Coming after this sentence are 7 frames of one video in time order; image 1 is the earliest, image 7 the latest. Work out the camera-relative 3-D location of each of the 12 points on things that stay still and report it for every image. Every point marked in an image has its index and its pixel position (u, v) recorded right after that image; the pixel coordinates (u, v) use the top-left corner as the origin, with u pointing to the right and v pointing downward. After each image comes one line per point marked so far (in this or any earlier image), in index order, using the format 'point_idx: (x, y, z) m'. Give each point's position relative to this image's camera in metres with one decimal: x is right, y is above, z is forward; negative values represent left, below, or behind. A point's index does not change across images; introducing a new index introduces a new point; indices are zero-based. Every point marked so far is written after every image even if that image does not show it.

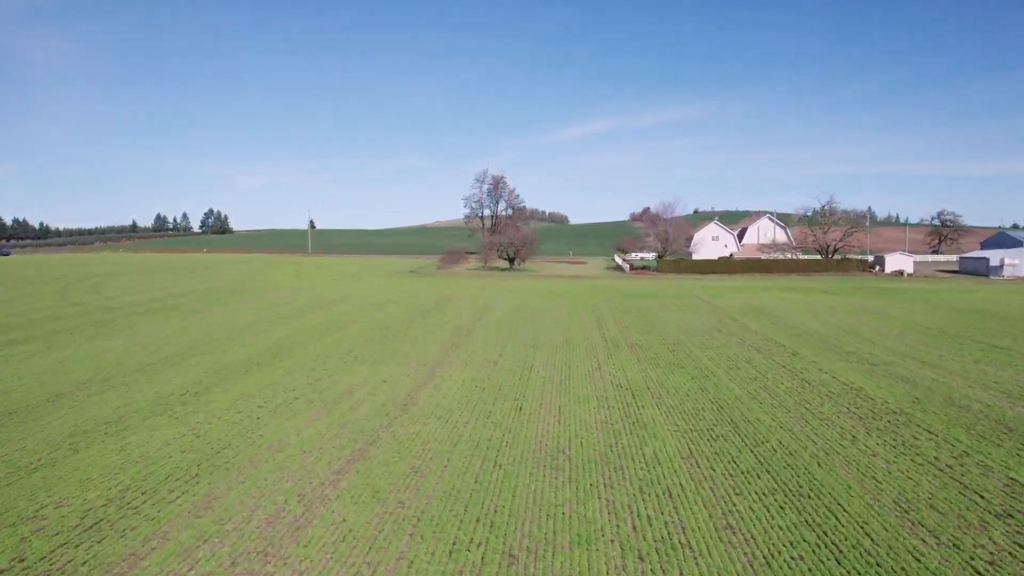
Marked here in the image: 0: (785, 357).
0: (+7.3, -1.9, +15.8) m
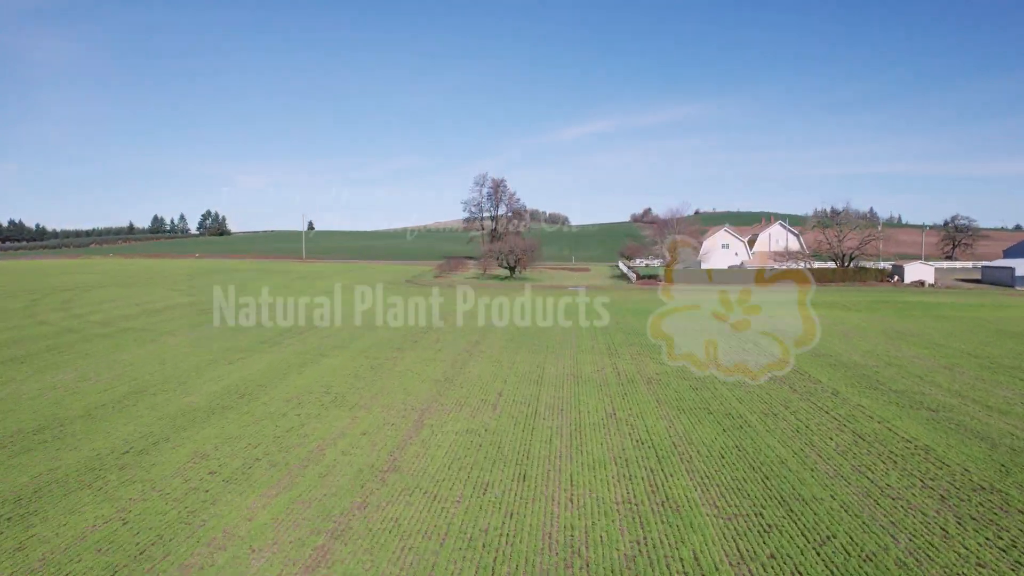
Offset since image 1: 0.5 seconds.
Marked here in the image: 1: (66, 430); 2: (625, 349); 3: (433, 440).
0: (+7.4, -2.6, +13.8) m
1: (-9.1, -2.9, +11.9) m
2: (+3.8, -2.1, +19.6) m
3: (-1.5, -3.0, +11.4) m
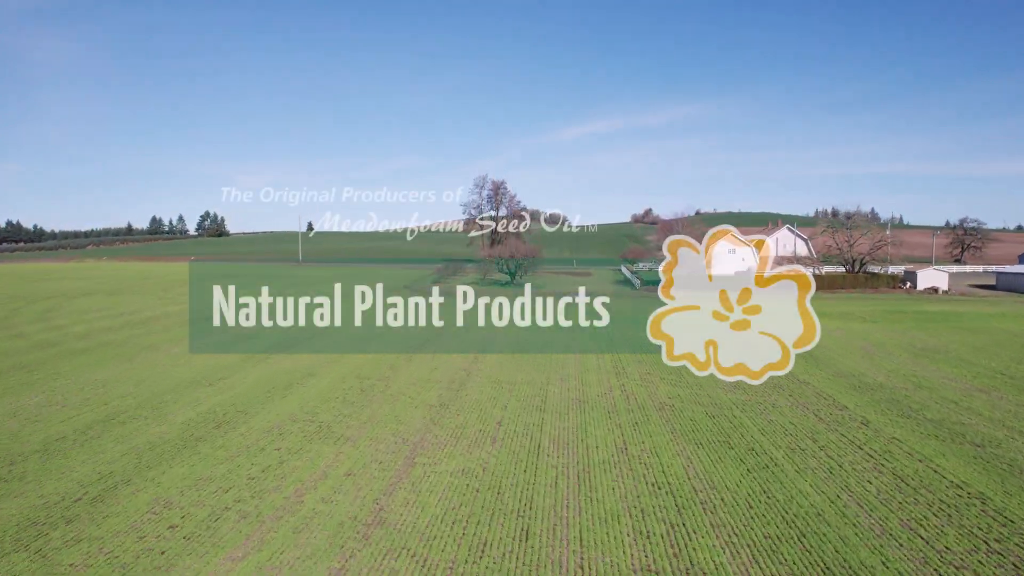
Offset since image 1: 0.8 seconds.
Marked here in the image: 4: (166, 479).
0: (+7.4, -3.1, +12.6) m
1: (-9.0, -3.3, +10.7) m
2: (+3.8, -2.5, +18.4) m
3: (-1.5, -3.4, +10.2) m
4: (-6.2, -3.4, +10.5) m
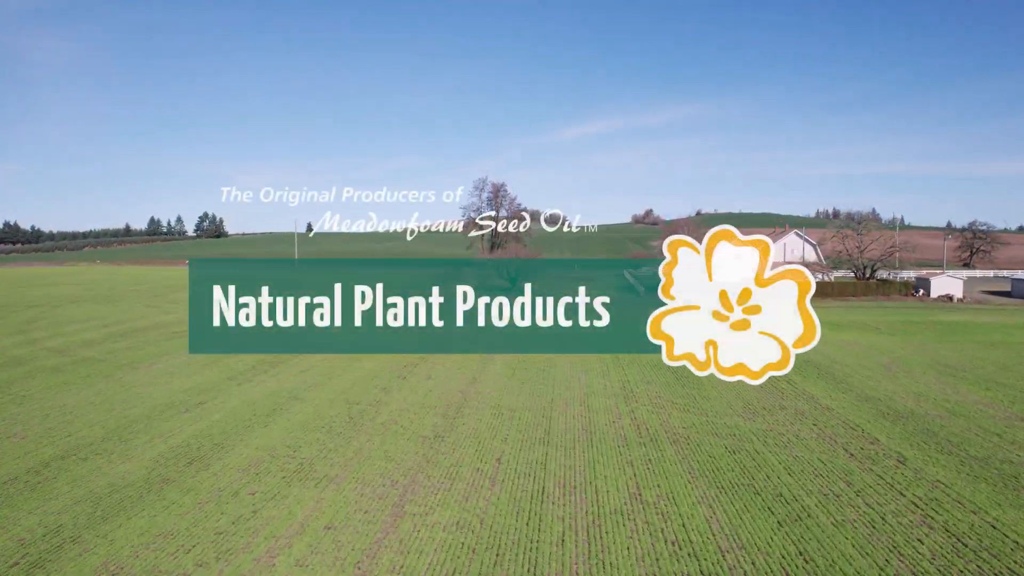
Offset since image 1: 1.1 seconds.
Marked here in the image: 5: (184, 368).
0: (+7.4, -3.5, +11.4) m
1: (-9.0, -3.8, +9.5) m
2: (+3.8, -3.0, +17.2) m
3: (-1.5, -3.9, +8.9) m
4: (-6.2, -3.9, +9.2) m
5: (-11.1, -2.7, +19.9) m
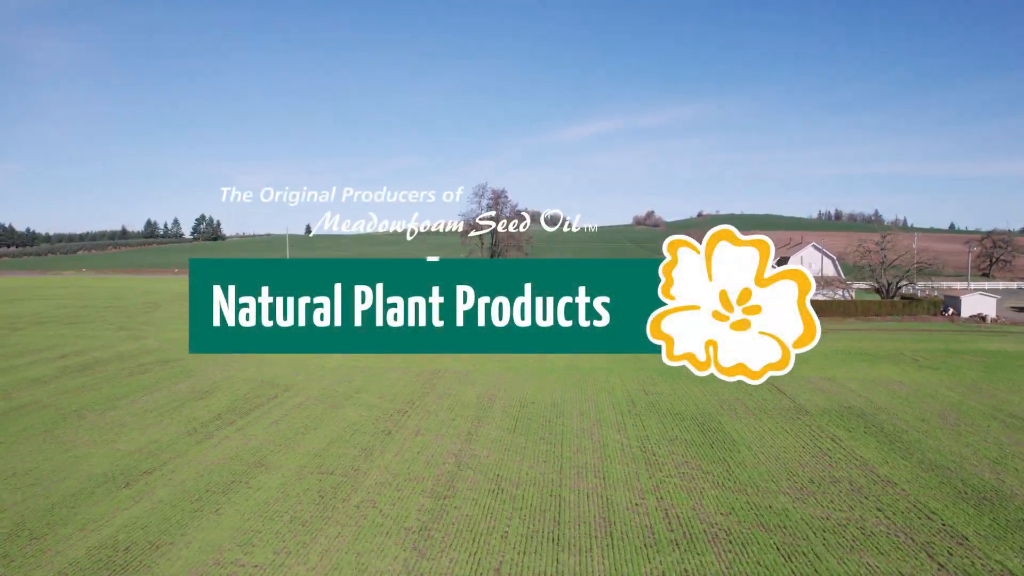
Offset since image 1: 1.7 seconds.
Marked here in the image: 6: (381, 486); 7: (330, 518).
0: (+7.5, -4.7, +8.9) m
1: (-9.0, -4.9, +7.0) m
2: (+3.9, -4.1, +14.8) m
3: (-1.4, -5.0, +6.5) m
4: (-6.1, -5.0, +6.8) m
5: (-11.1, -3.8, +17.4) m
6: (-2.9, -4.3, +13.0) m
7: (-3.6, -4.5, +11.4) m
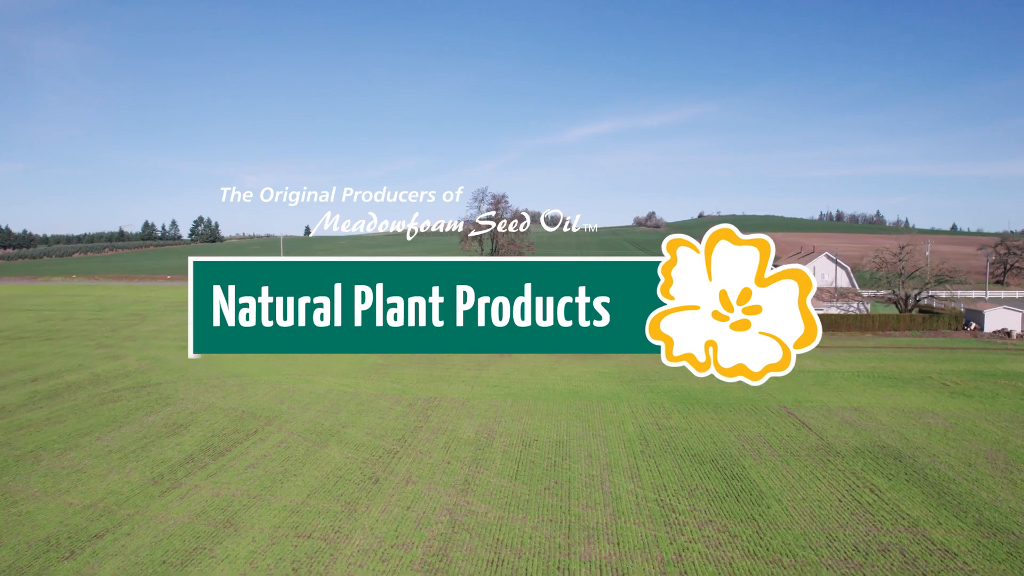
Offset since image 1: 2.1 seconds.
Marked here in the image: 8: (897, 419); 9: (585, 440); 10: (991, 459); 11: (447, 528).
0: (+7.5, -5.4, +7.3) m
1: (-8.9, -5.7, +5.4) m
2: (+3.9, -4.9, +13.1) m
3: (-1.4, -5.8, +4.8) m
4: (-6.1, -5.8, +5.1) m
5: (-11.0, -4.6, +15.8) m
6: (-2.9, -5.1, +11.3) m
7: (-3.5, -5.2, +9.8) m
8: (+12.5, -4.3, +19.0) m
9: (+2.2, -4.5, +17.2) m
10: (+12.6, -4.6, +15.4) m
11: (-1.4, -5.0, +12.4) m
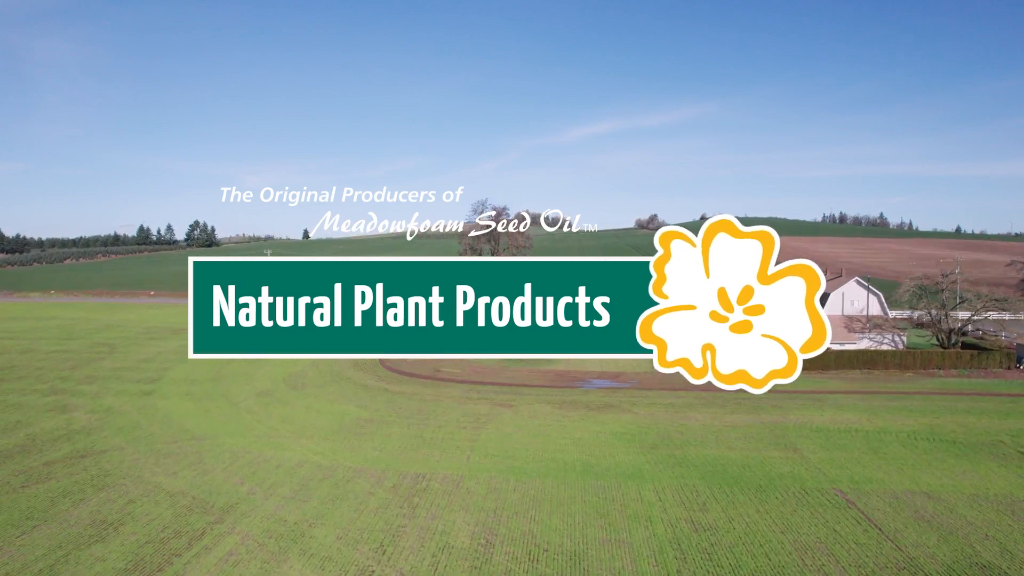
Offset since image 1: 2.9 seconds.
0: (+7.6, -7.2, +3.9) m
1: (-8.8, -7.5, +2.0) m
2: (+4.0, -6.6, +9.8) m
3: (-1.3, -7.5, +1.5) m
4: (-6.0, -7.6, +1.8) m
5: (-10.9, -6.4, +12.4) m
6: (-2.8, -6.9, +8.0) m
7: (-3.4, -7.0, +6.4) m
8: (+12.6, -6.0, +15.7) m
9: (+2.3, -6.3, +13.9) m
10: (+12.7, -6.3, +12.0) m
11: (-1.3, -6.7, +9.0) m
